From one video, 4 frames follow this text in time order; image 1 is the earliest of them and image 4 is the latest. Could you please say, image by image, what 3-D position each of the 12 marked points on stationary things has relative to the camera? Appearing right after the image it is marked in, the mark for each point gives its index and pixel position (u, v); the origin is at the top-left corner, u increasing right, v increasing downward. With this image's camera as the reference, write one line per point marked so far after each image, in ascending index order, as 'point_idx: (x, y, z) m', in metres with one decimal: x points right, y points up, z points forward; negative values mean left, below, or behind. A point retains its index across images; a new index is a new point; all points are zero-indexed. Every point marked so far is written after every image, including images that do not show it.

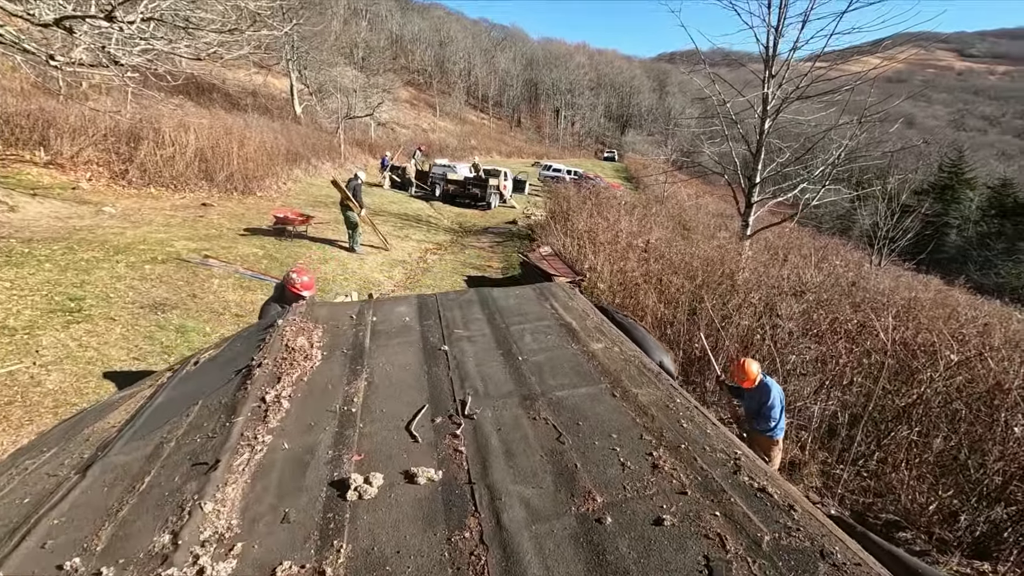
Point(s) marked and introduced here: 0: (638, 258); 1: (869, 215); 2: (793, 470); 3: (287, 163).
0: (+1.9, +0.4, +7.9) m
1: (+12.3, +2.5, +18.4) m
2: (+2.8, -1.8, +5.2) m
3: (-6.9, +3.9, +16.5) m
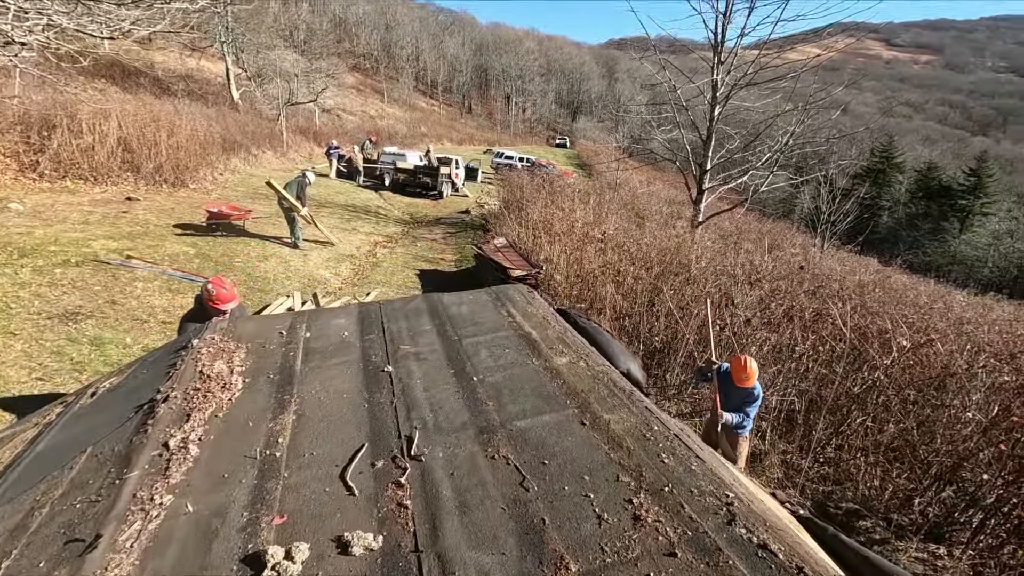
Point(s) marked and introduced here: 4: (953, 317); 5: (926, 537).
0: (+1.2, +0.6, +7.7) m
1: (+10.6, +3.2, +19.0) m
2: (+2.4, -1.7, +5.2) m
3: (-8.4, +3.9, +15.5) m
4: (+5.7, -0.4, +6.9) m
5: (+3.4, -2.0, +4.4) m
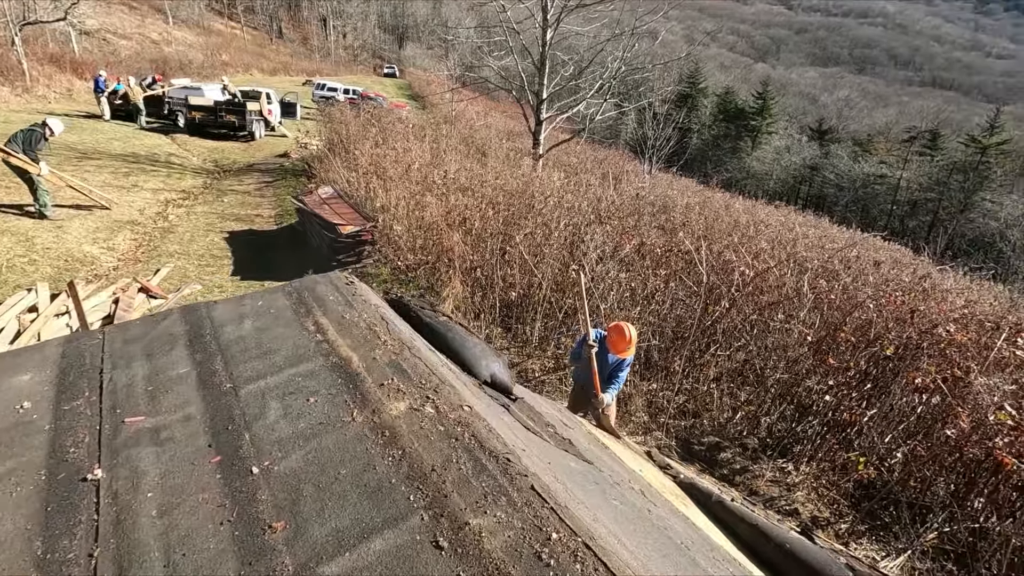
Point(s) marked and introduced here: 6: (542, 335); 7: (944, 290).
0: (-1.0, +1.2, +6.9) m
1: (+4.7, +6.1, +19.8) m
2: (+1.0, -1.1, +5.1) m
3: (-12.6, +4.2, +11.3) m
4: (+3.6, +0.7, +7.5) m
5: (+2.3, -1.4, +4.6) m
6: (+0.3, -0.5, +5.5) m
7: (+4.7, 0.0, +5.8) m
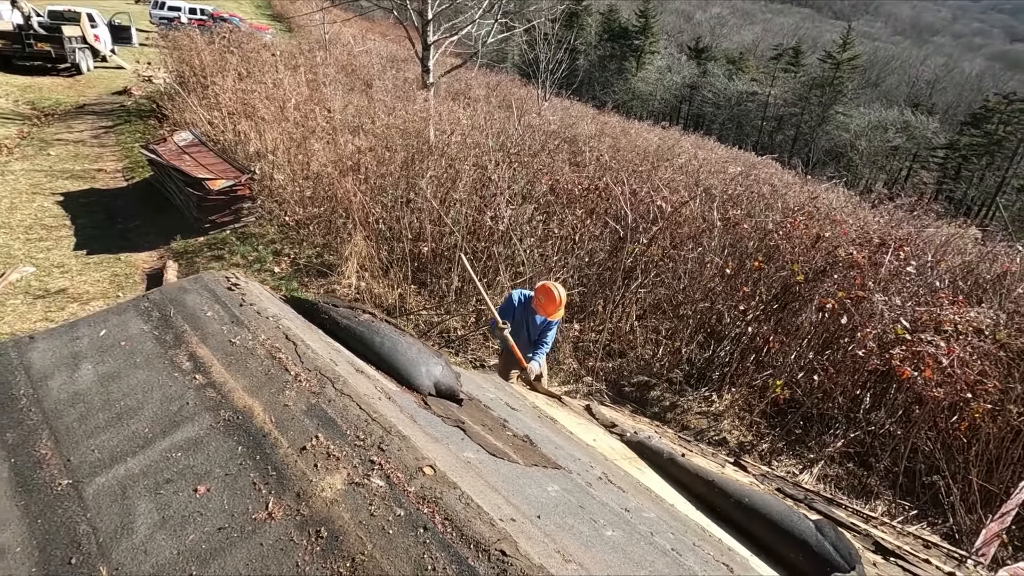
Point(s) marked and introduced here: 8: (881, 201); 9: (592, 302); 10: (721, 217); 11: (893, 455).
0: (-2.2, +1.7, +6.0) m
1: (+0.5, +8.6, +19.0) m
2: (+0.3, -0.6, +5.0) m
3: (-14.6, +4.1, +7.9) m
4: (+2.3, +1.8, +7.5) m
5: (+1.7, -0.9, +4.8) m
6: (-0.5, 0.0, +5.2) m
7: (+3.7, +0.9, +6.1) m
8: (+6.5, +1.5, +9.3) m
9: (+0.8, -0.1, +5.2) m
10: (+2.2, +0.7, +5.4) m
11: (+2.9, -1.3, +4.1) m
